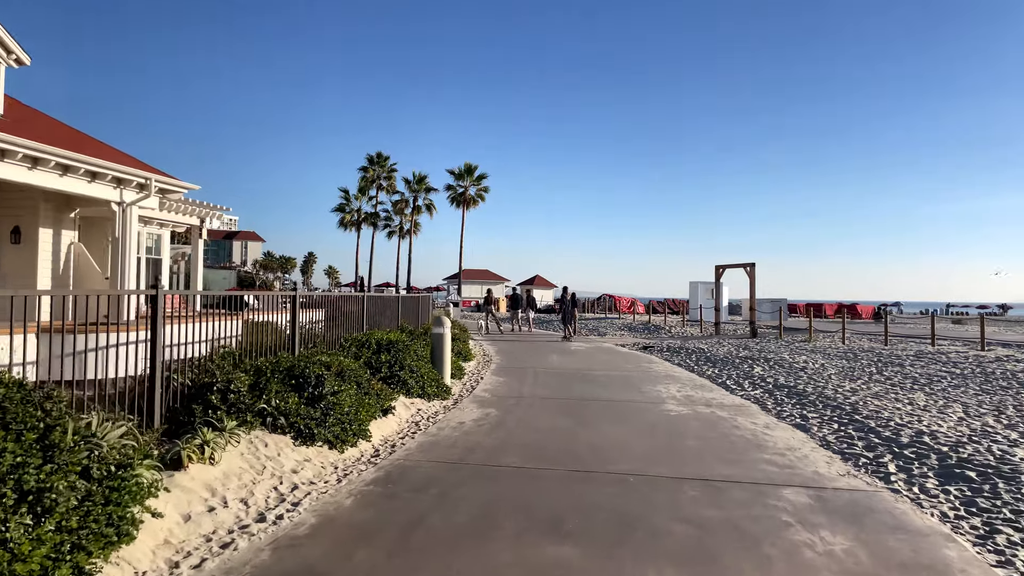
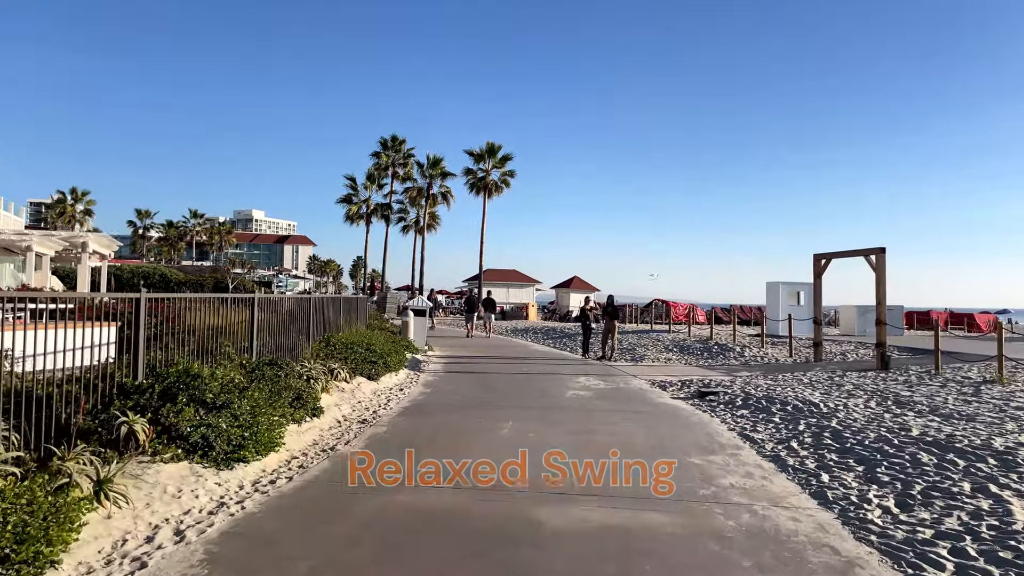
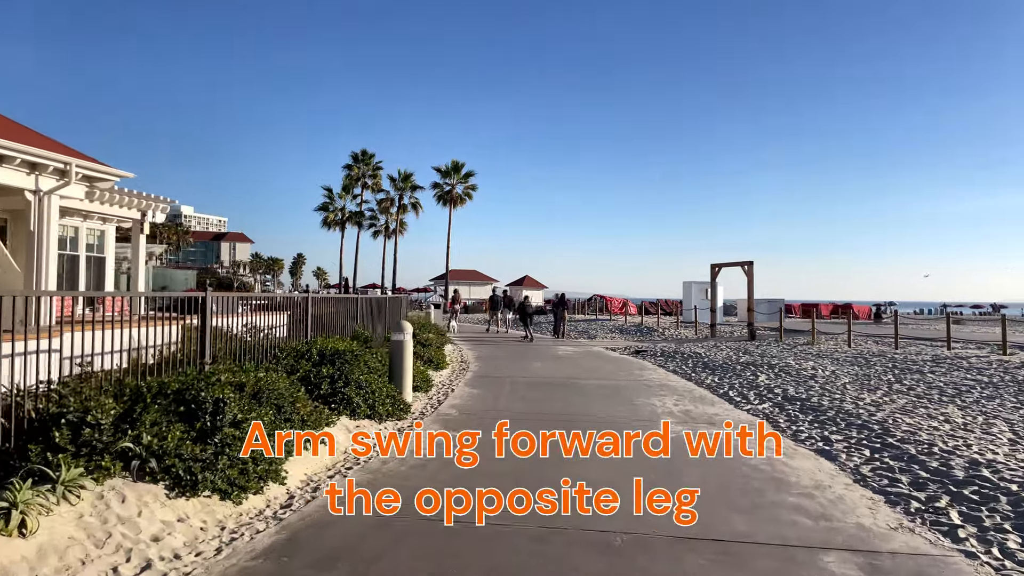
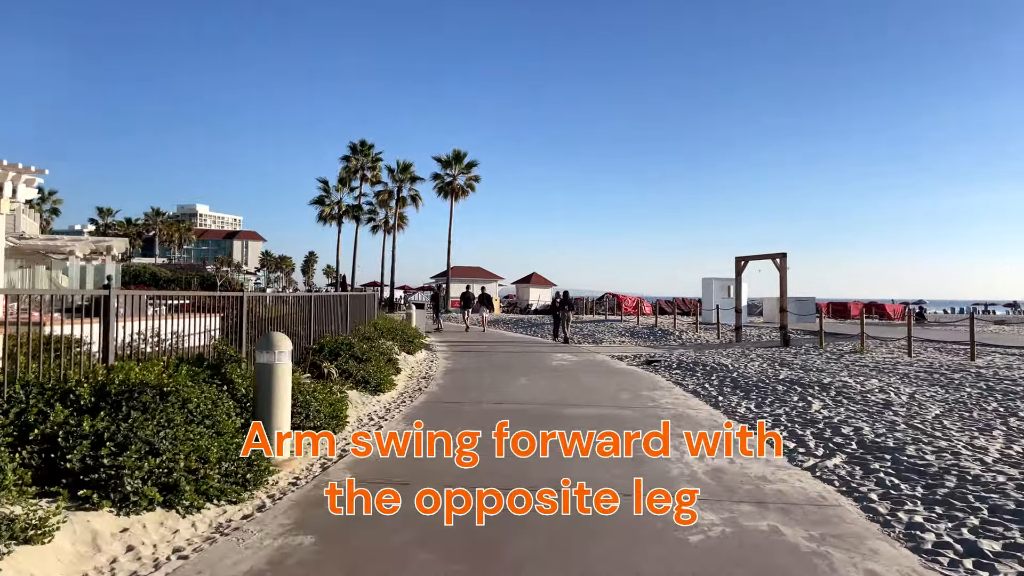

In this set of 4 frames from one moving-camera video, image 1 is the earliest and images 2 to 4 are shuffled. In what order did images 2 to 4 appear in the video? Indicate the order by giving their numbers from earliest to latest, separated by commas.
3, 4, 2
